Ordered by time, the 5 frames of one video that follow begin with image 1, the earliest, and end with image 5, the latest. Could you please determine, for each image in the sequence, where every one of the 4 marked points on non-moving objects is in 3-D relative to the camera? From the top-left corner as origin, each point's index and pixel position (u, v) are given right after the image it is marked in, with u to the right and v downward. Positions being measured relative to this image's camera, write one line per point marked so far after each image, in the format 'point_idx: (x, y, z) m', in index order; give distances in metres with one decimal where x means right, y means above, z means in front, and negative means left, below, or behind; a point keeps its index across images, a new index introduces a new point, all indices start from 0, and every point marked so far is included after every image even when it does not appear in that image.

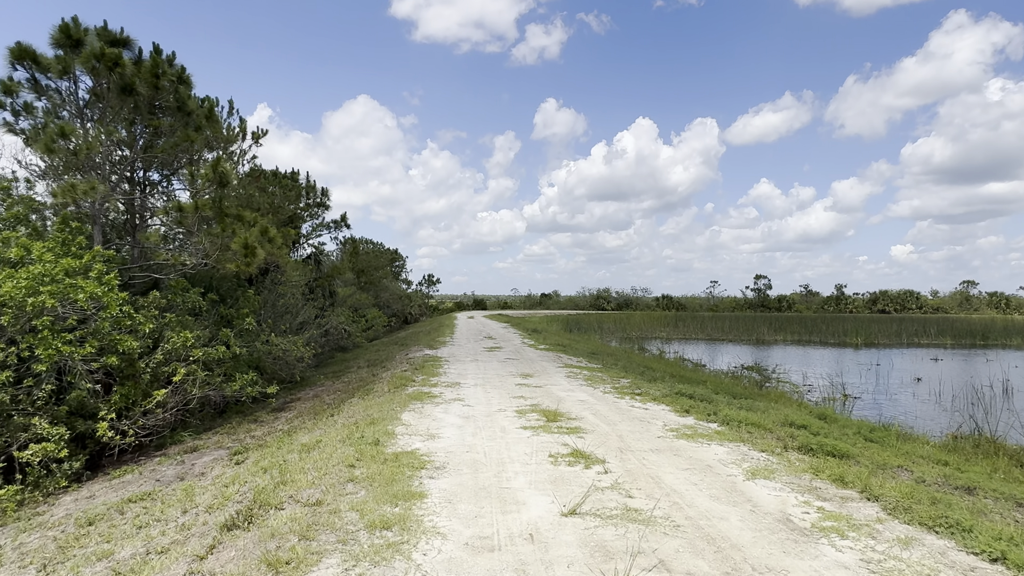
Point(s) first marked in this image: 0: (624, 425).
0: (+1.1, -1.4, +6.6) m
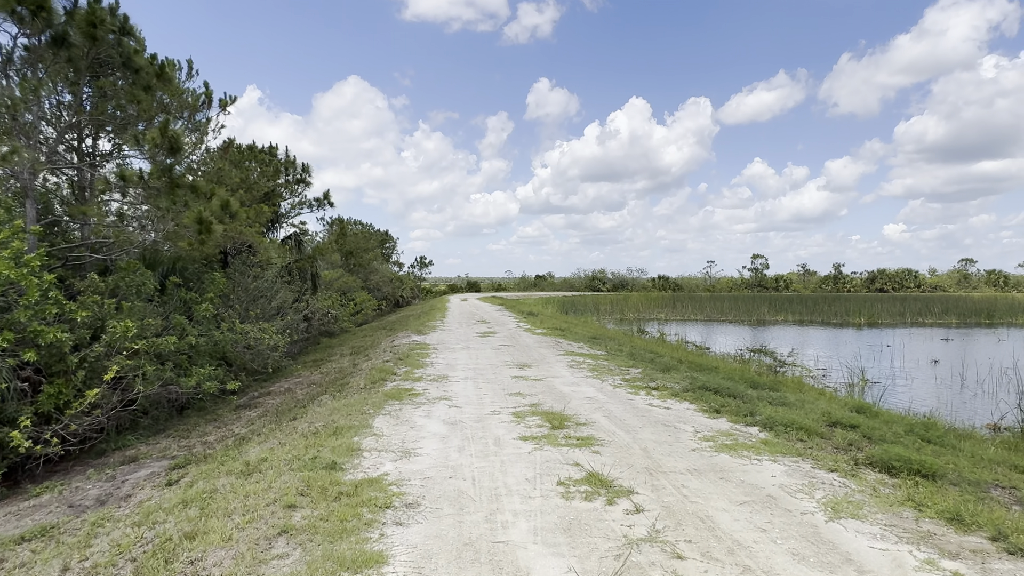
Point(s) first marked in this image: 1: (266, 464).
0: (+1.1, -1.2, +5.4) m
1: (-1.8, -1.2, +4.8) m
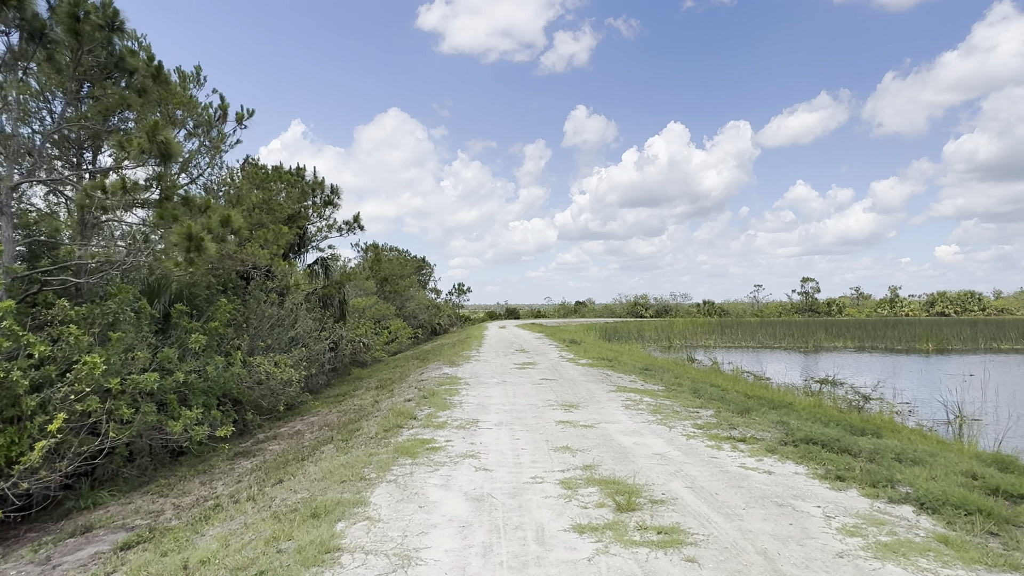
0: (+1.4, -1.3, +3.7) m
1: (-1.5, -1.4, +3.3) m
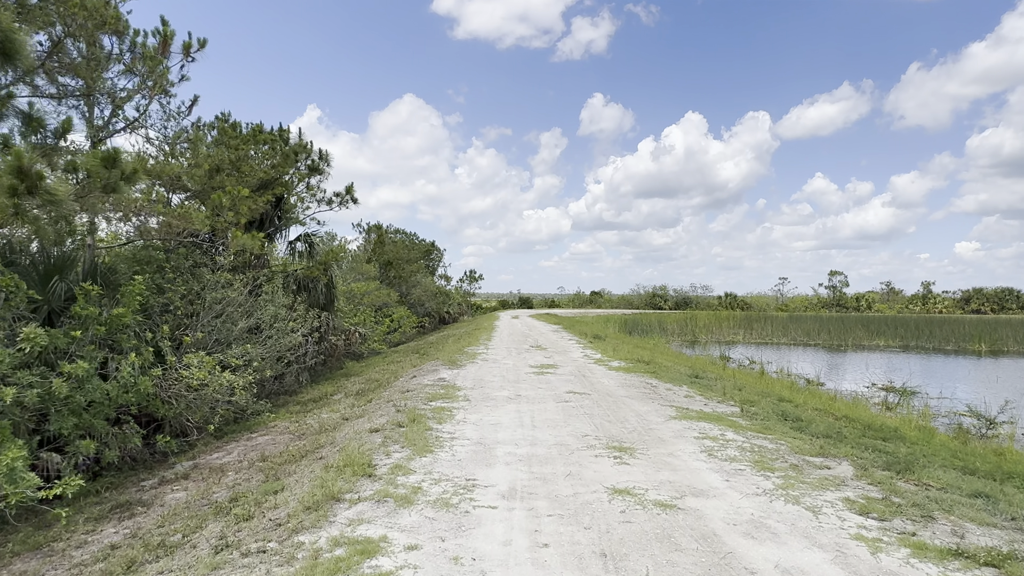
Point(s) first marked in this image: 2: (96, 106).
0: (+1.4, -1.2, +0.8) m
1: (-1.5, -1.2, +0.4) m
2: (-6.5, +2.8, +10.4) m
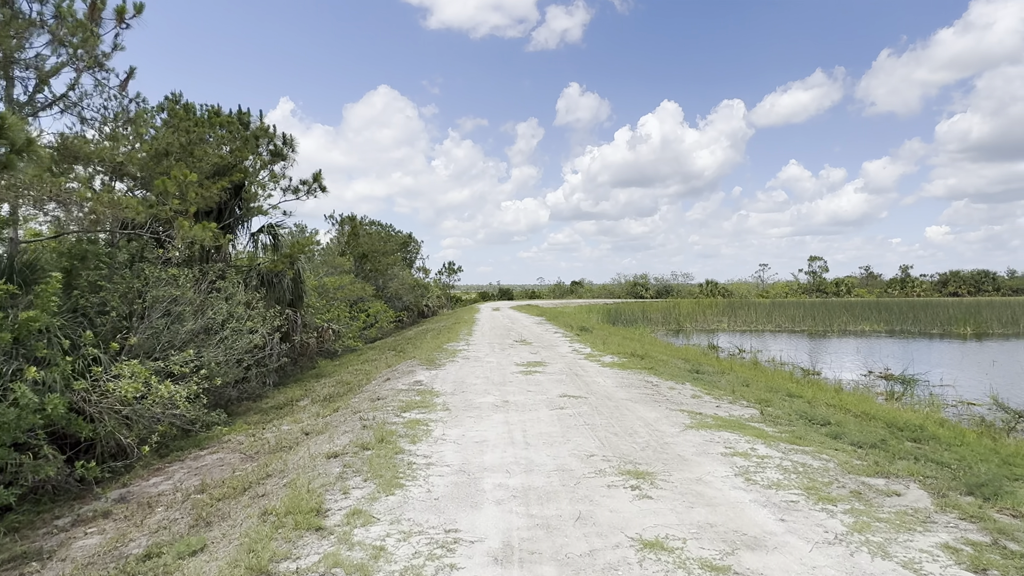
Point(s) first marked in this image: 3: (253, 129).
0: (+1.5, -1.2, -0.2) m
1: (-1.4, -1.3, -0.7) m
2: (-6.8, +2.8, +9.1) m
3: (-5.9, +3.6, +15.1) m
